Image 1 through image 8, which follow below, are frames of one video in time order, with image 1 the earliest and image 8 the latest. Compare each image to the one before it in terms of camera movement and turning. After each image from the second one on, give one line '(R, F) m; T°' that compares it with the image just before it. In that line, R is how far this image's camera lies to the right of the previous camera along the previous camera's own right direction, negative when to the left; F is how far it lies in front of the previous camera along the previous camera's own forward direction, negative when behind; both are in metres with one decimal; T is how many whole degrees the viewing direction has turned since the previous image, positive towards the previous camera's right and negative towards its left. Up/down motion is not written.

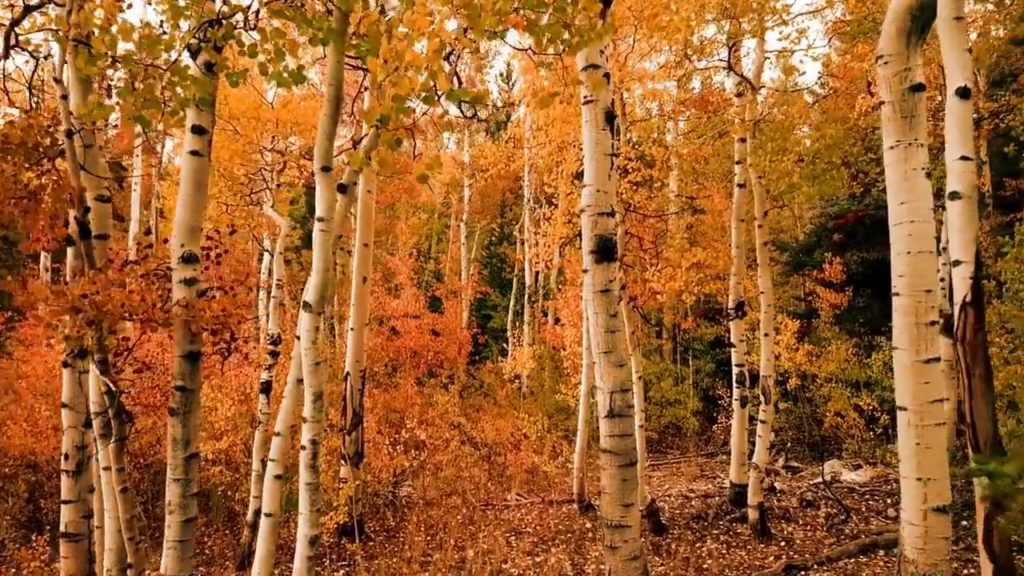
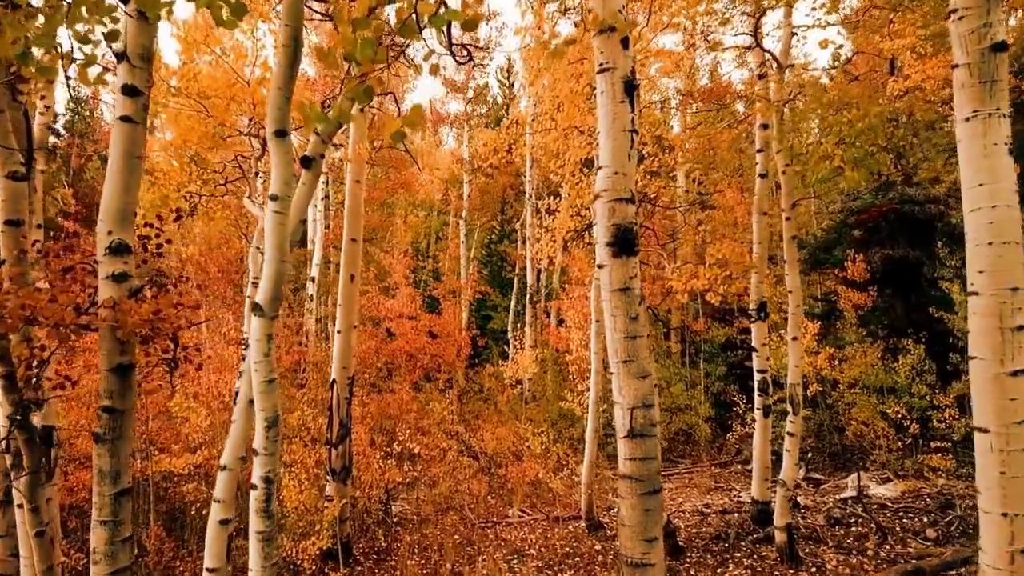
(0.0, +0.8) m; 0°
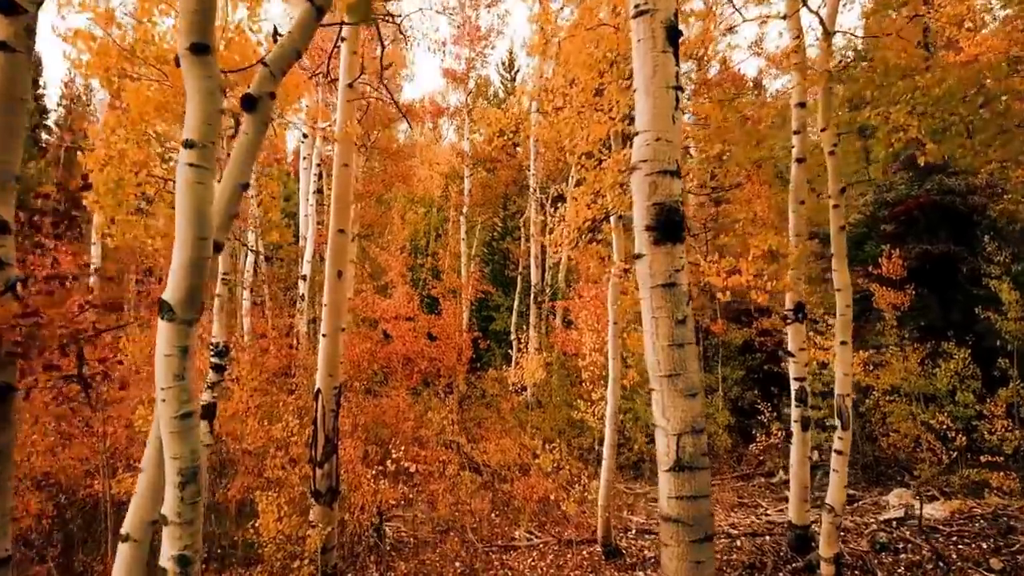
(-0.1, +1.0) m; 0°
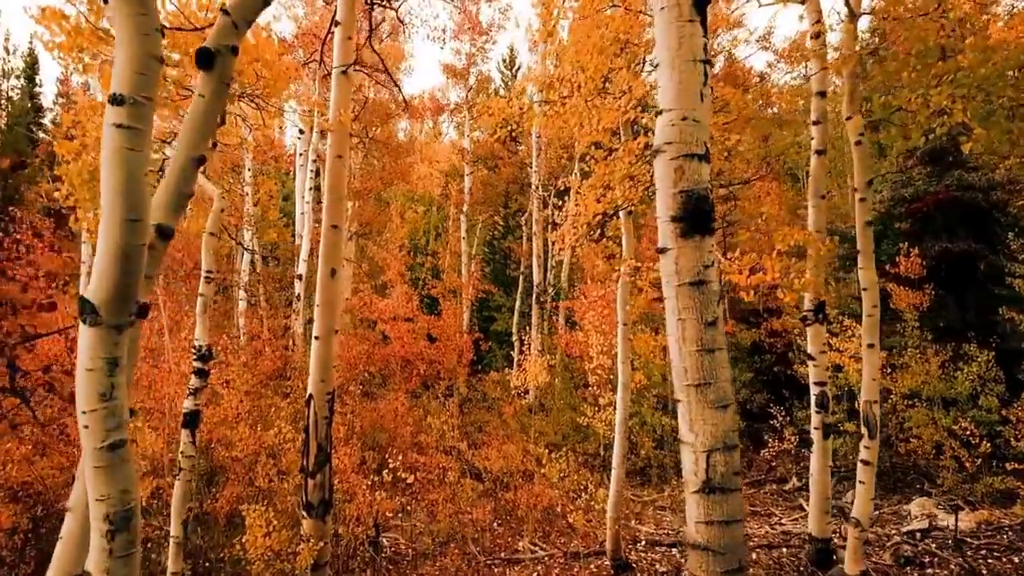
(0.0, +0.5) m; 0°
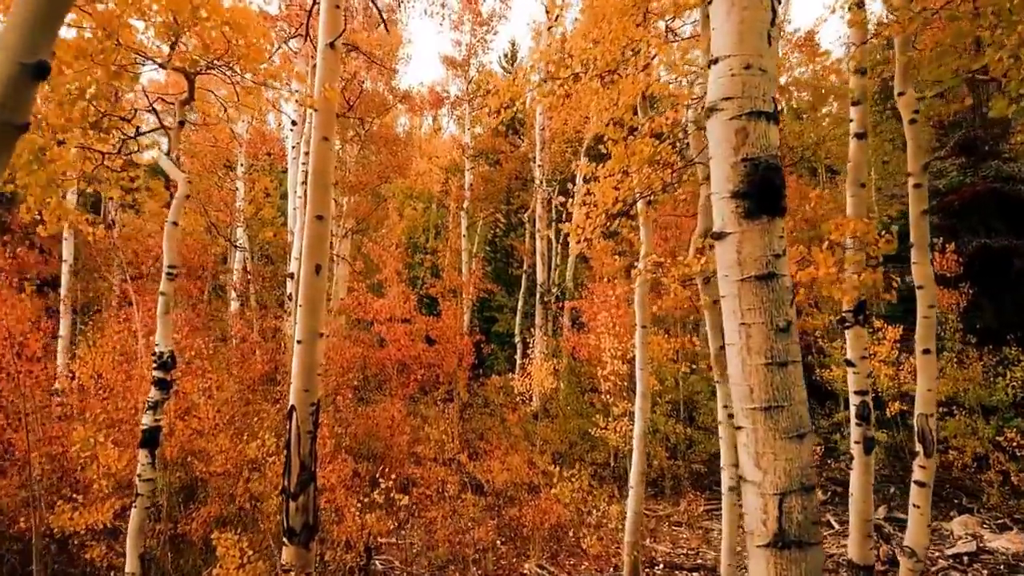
(0.0, +0.8) m; 0°
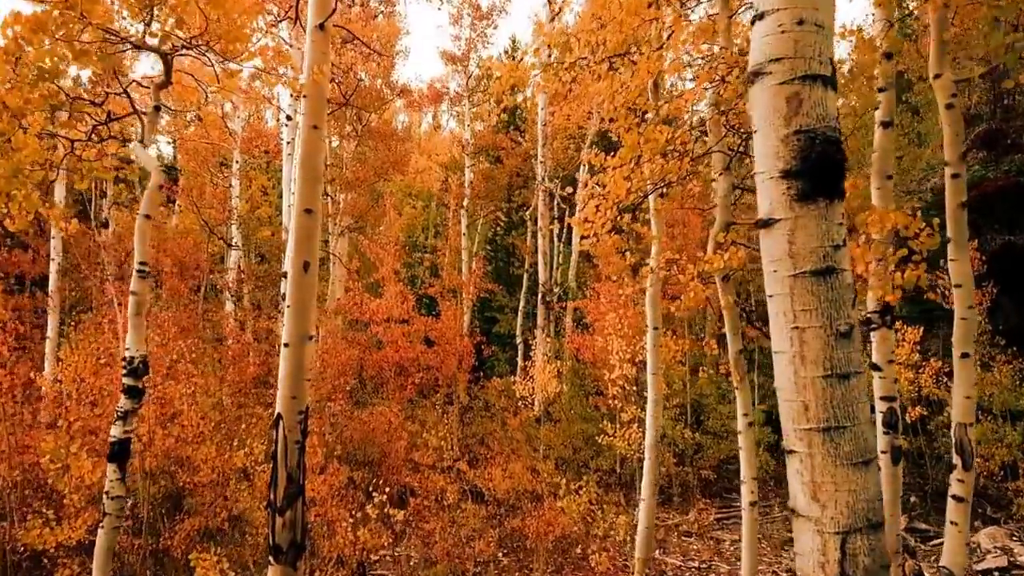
(0.0, +0.5) m; 0°
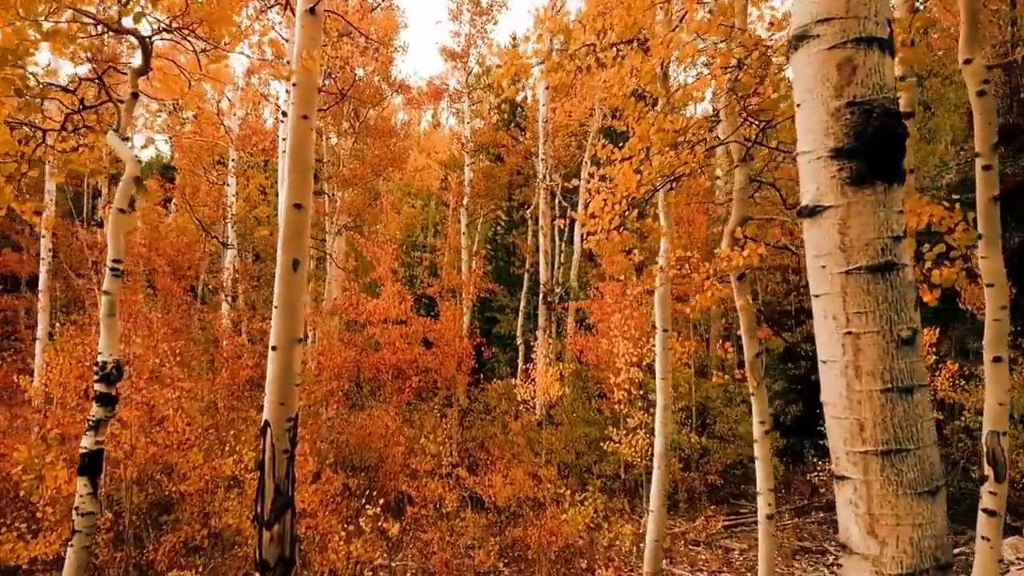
(0.0, +0.3) m; 0°
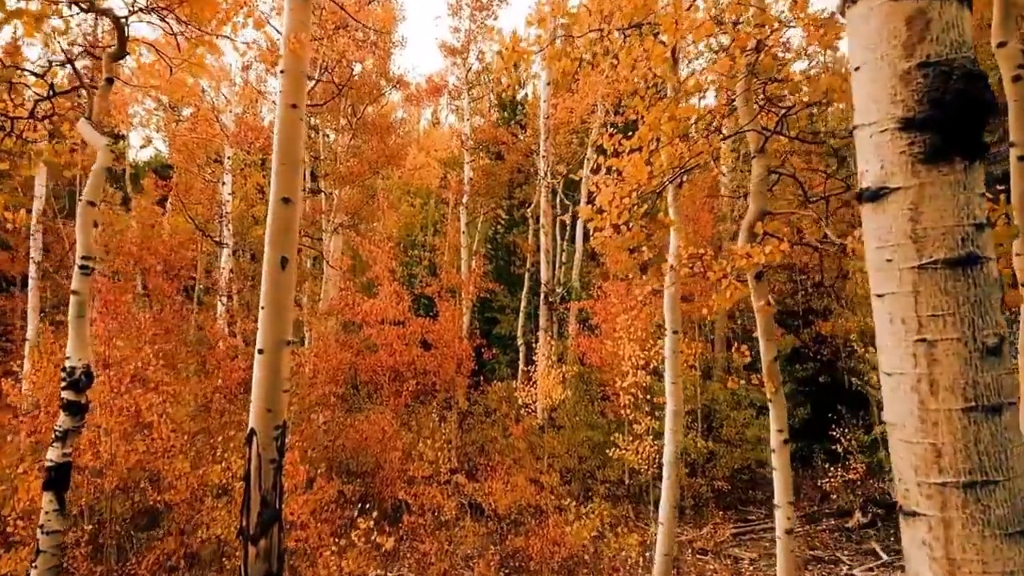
(0.0, +0.3) m; 0°
